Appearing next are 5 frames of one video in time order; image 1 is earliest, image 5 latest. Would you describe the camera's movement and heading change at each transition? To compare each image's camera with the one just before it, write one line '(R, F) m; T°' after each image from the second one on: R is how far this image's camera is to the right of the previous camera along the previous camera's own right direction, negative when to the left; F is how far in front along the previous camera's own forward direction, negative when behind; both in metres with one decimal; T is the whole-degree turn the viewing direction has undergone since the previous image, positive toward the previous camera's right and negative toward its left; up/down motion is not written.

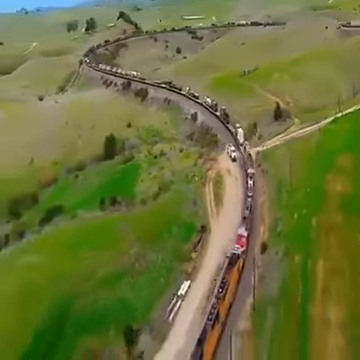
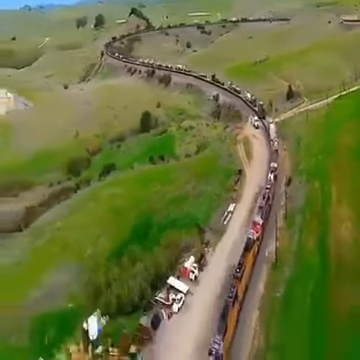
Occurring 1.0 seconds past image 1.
(-3.3, -10.9) m; 0°
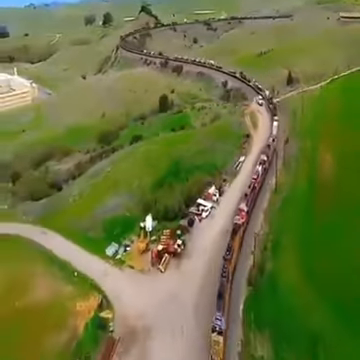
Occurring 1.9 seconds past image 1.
(-1.6, -11.9) m; 0°
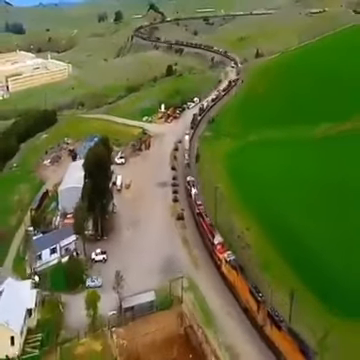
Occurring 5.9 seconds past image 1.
(+0.7, -39.7) m; 0°
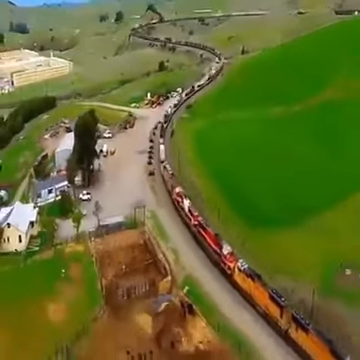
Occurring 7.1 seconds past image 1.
(+2.6, -10.9) m; 0°
